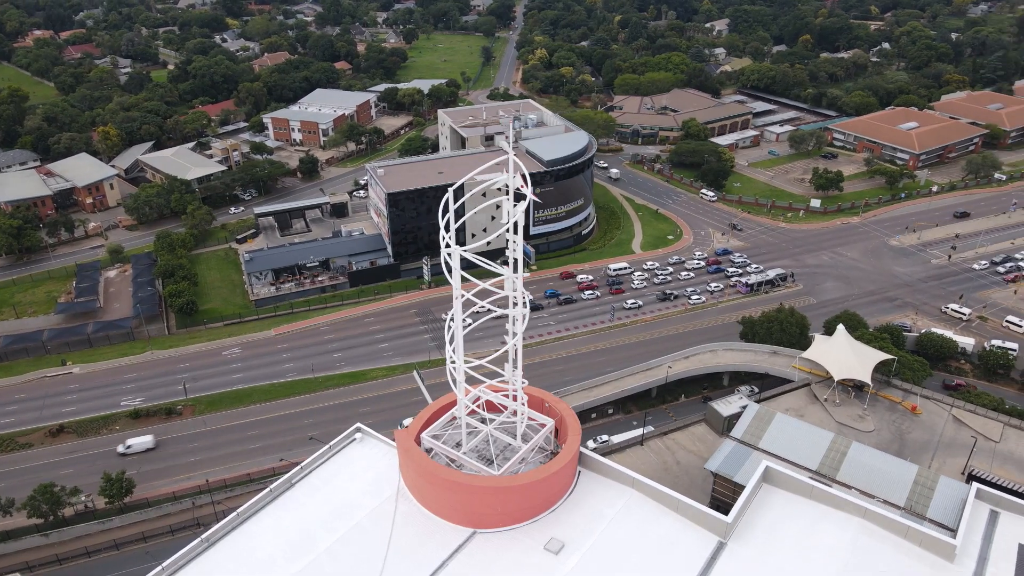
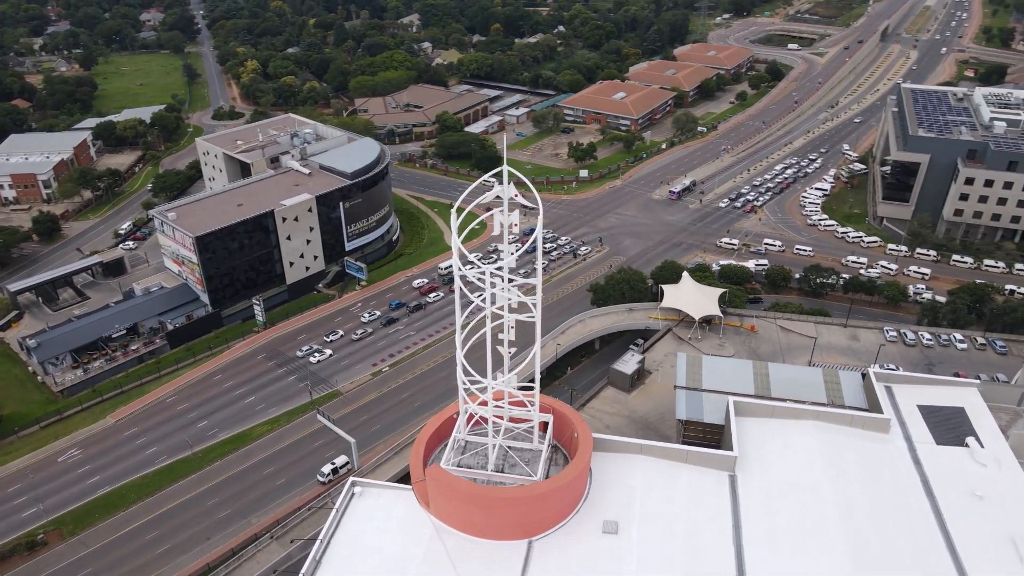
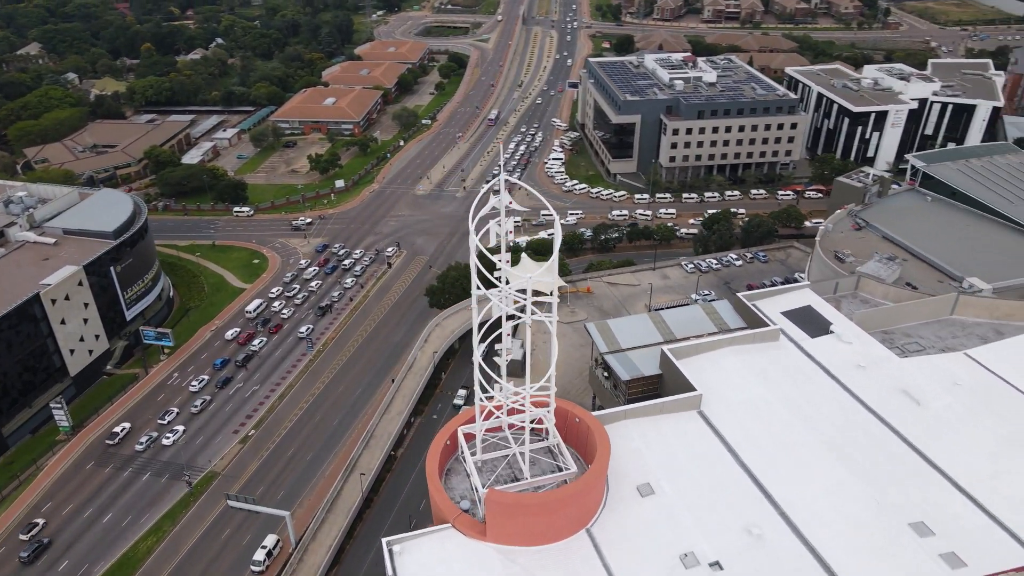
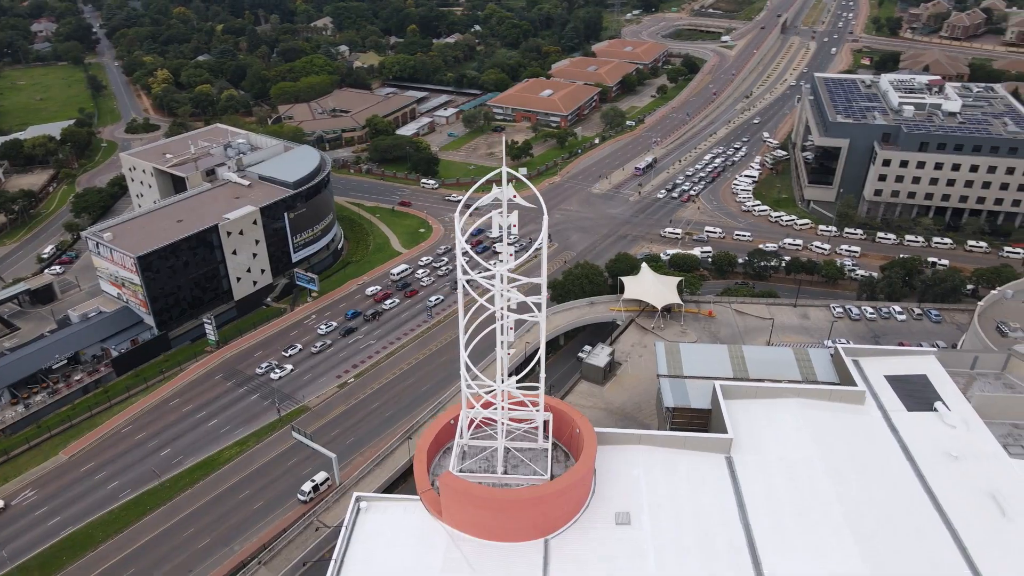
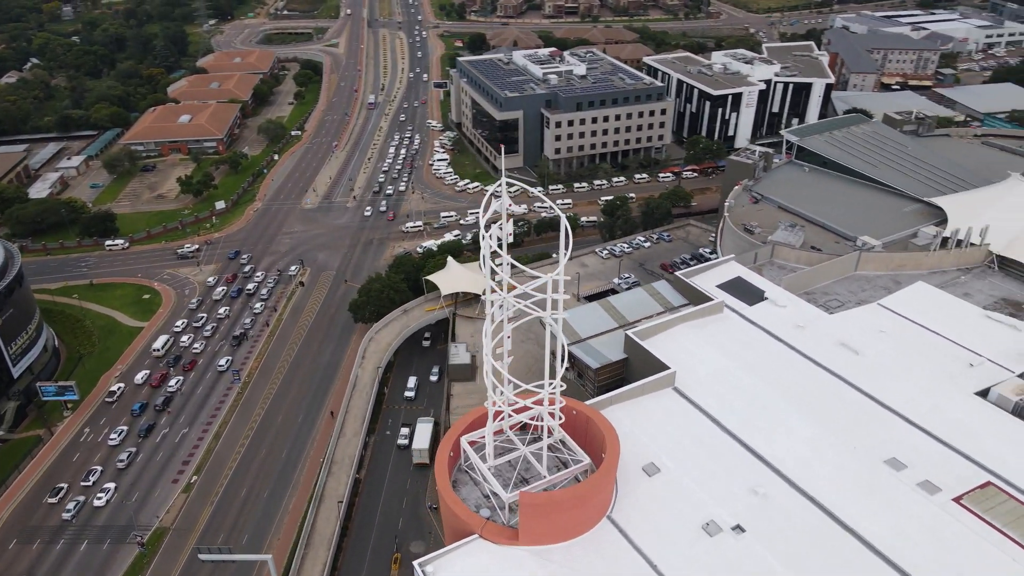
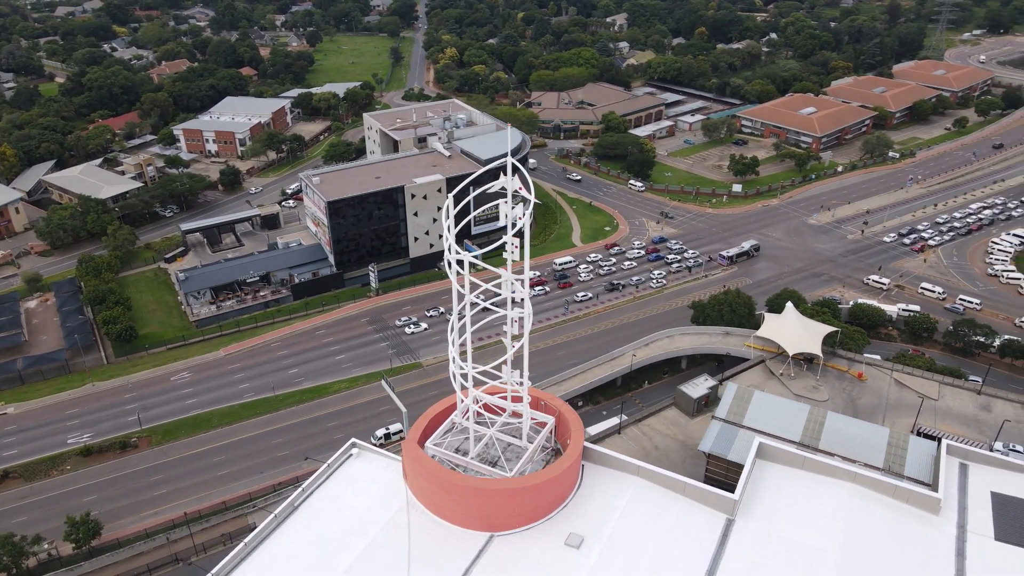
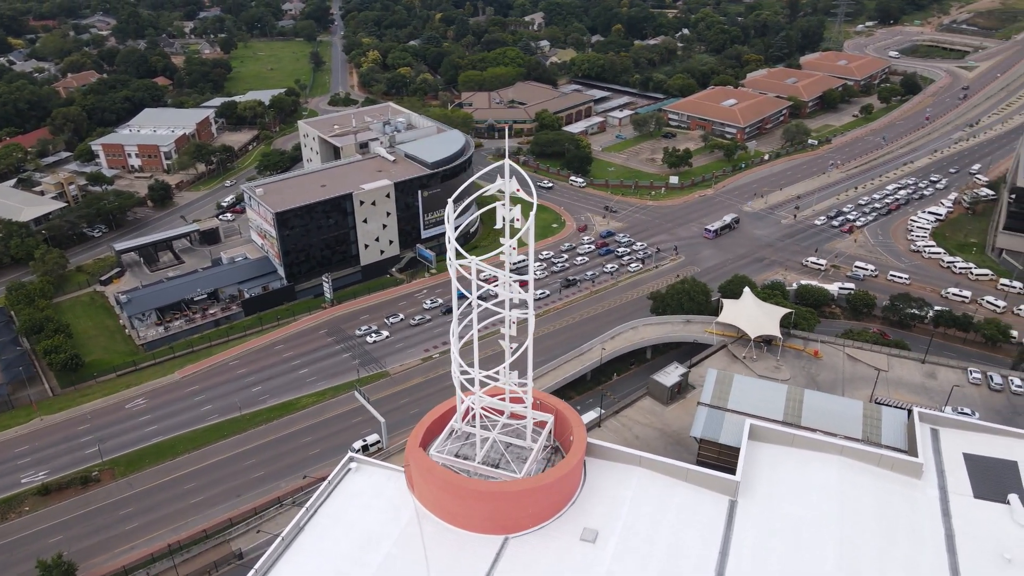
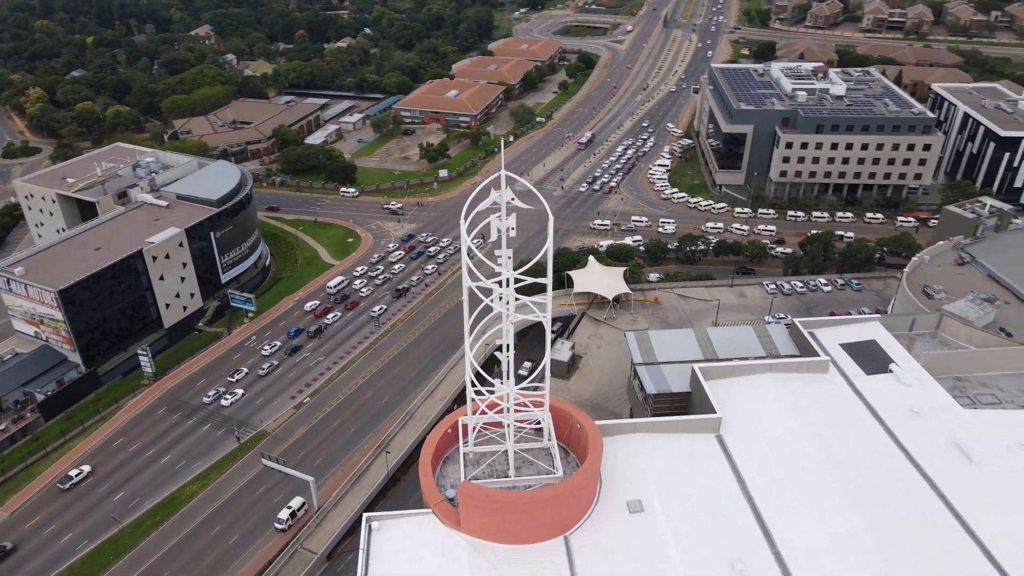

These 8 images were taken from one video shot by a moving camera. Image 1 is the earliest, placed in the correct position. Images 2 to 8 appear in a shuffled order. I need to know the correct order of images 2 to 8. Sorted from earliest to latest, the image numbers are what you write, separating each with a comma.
6, 7, 2, 4, 8, 3, 5
